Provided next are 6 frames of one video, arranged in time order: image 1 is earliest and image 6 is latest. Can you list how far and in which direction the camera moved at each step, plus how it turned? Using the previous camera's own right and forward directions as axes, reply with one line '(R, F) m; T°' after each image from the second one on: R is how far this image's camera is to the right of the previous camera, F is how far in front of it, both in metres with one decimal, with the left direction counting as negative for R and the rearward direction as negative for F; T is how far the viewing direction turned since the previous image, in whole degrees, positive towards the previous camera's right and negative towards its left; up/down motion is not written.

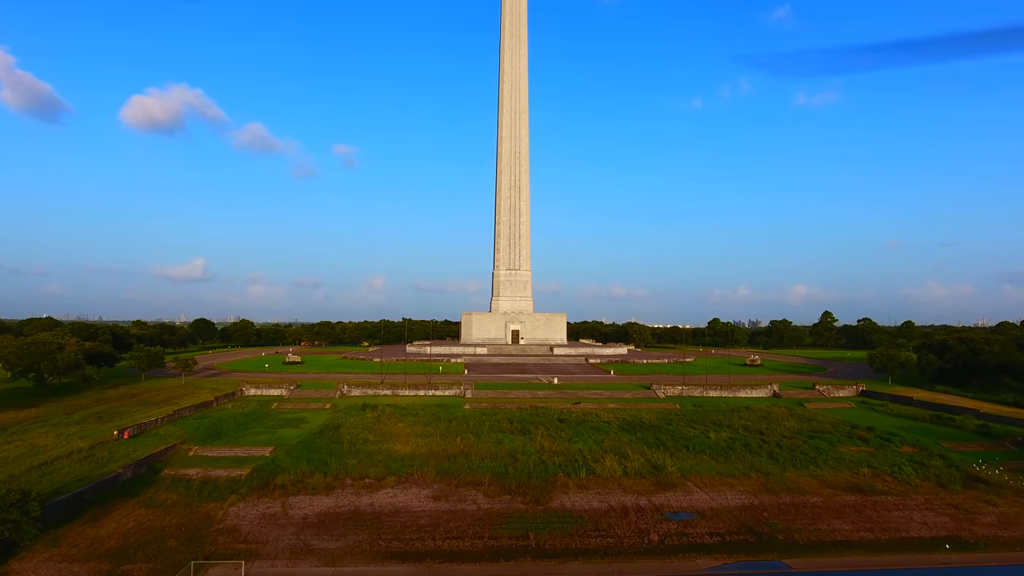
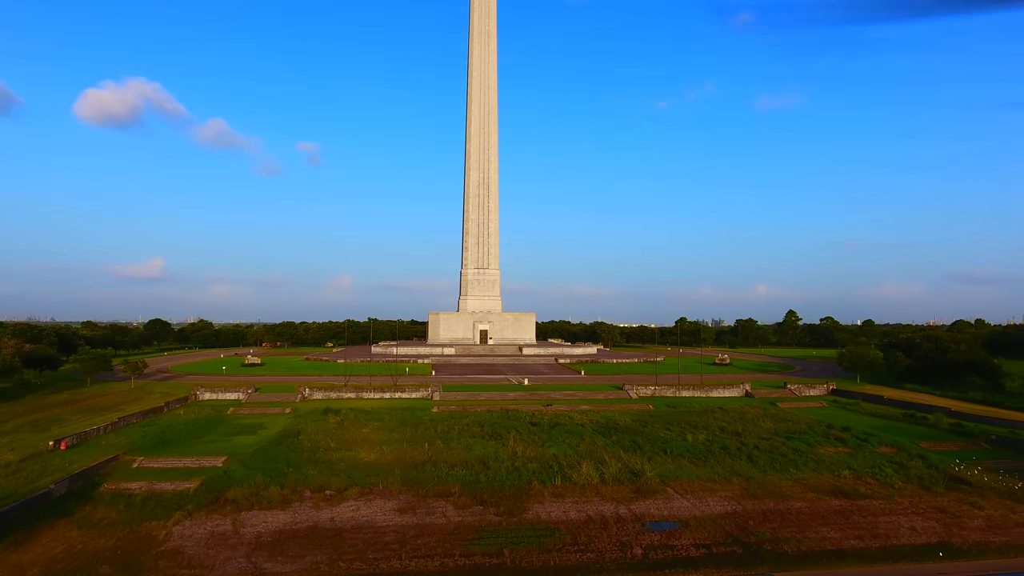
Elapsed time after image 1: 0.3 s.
(-0.1, +1.0) m; +3°
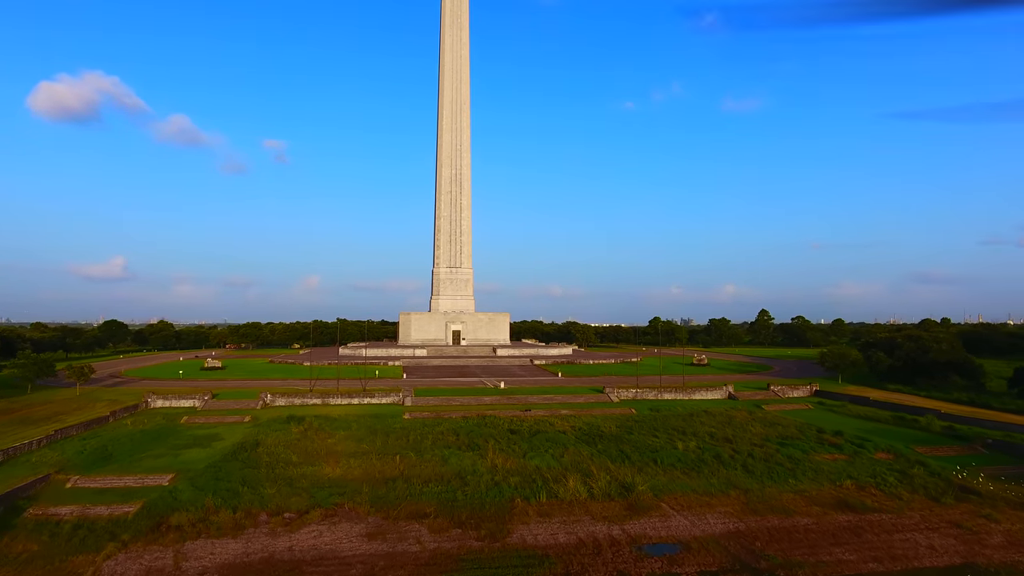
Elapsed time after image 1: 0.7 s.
(-0.2, +1.5) m; +3°
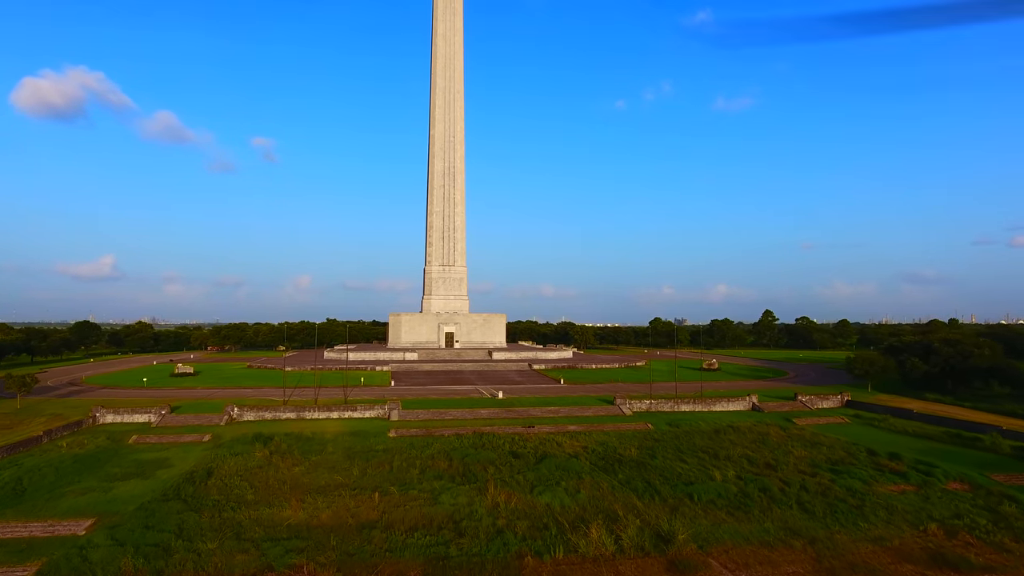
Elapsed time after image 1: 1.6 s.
(-0.3, +3.3) m; +1°
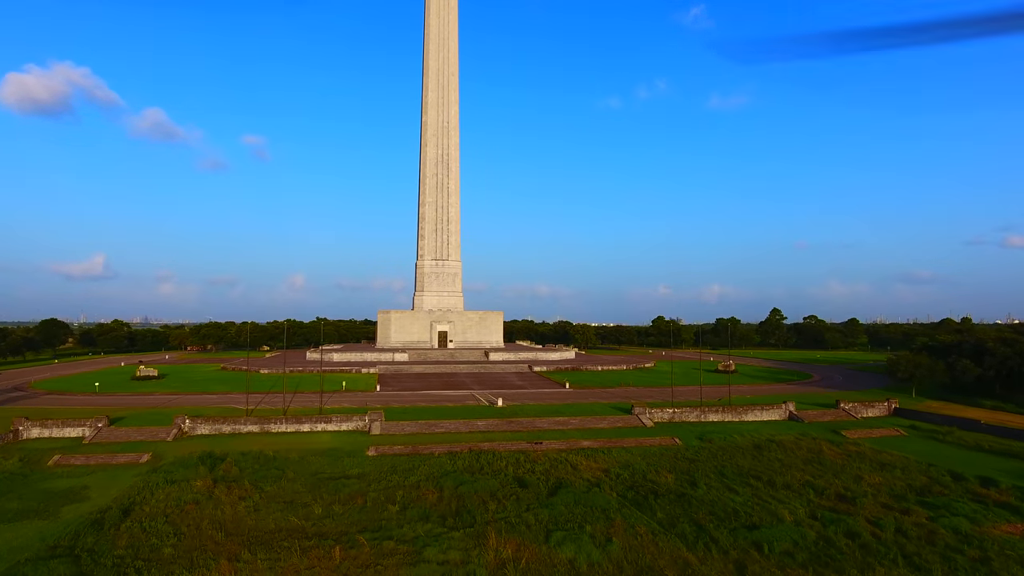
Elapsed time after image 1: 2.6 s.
(-0.3, +3.8) m; 0°
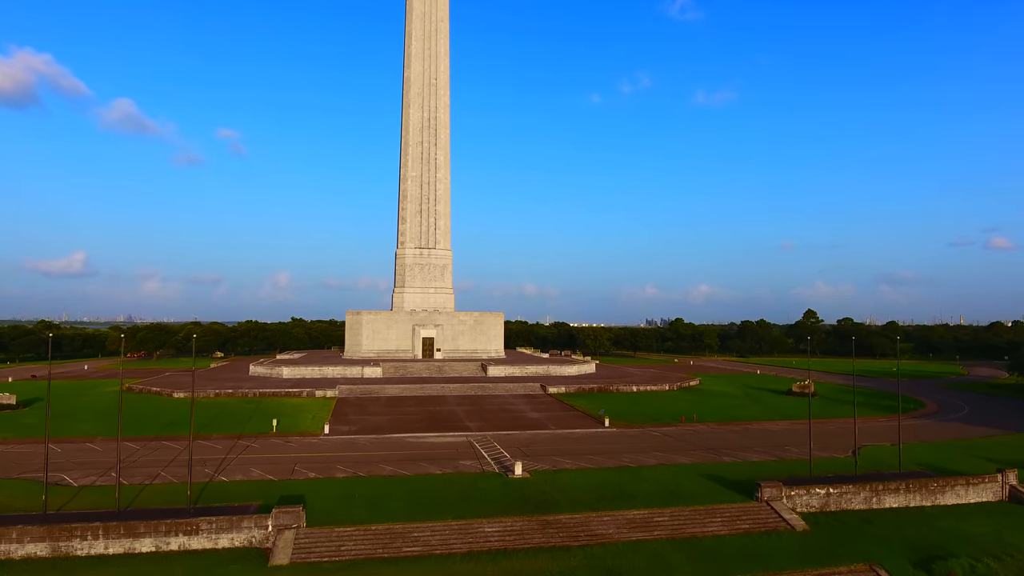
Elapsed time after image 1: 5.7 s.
(-0.9, +10.4) m; +1°
